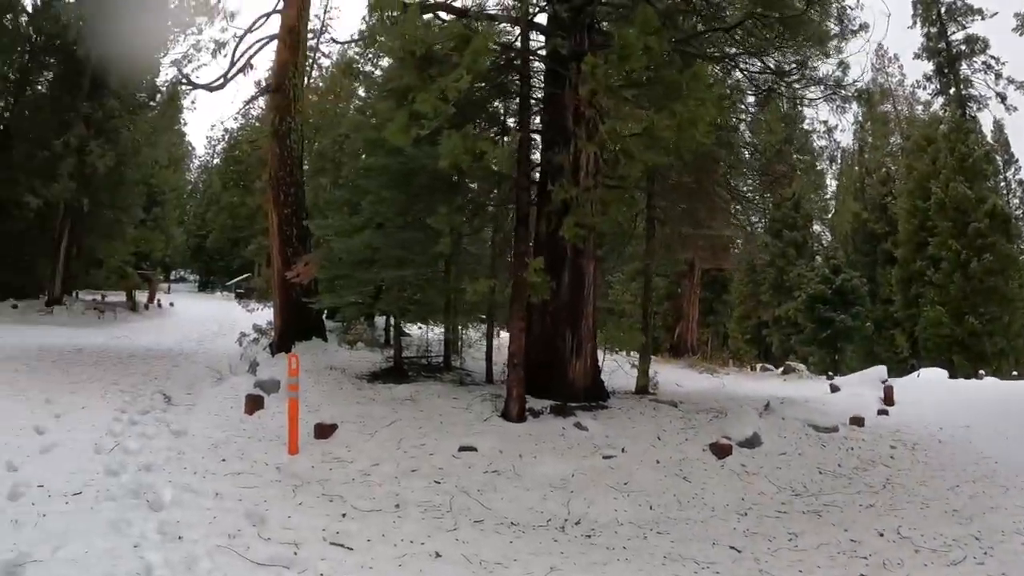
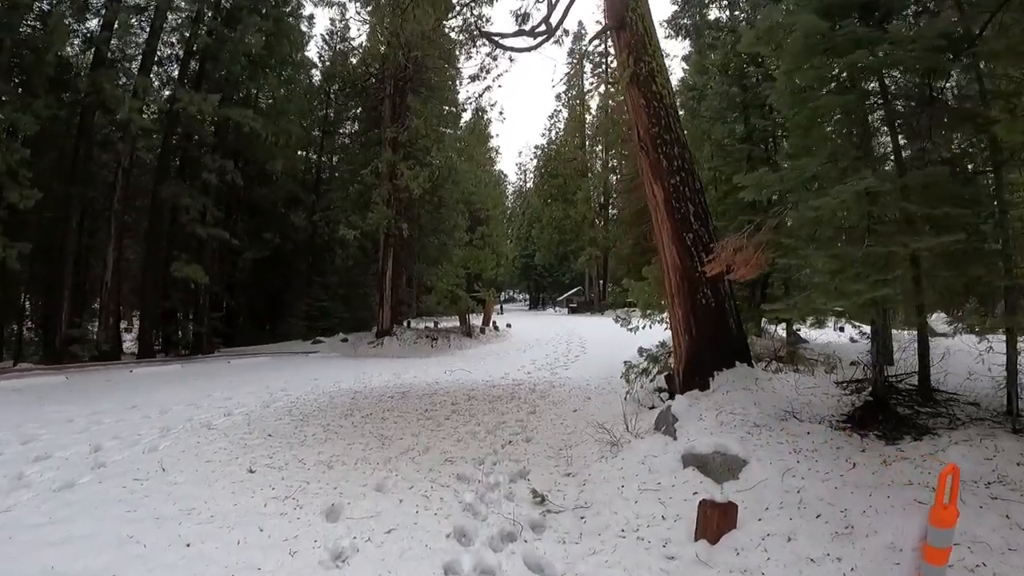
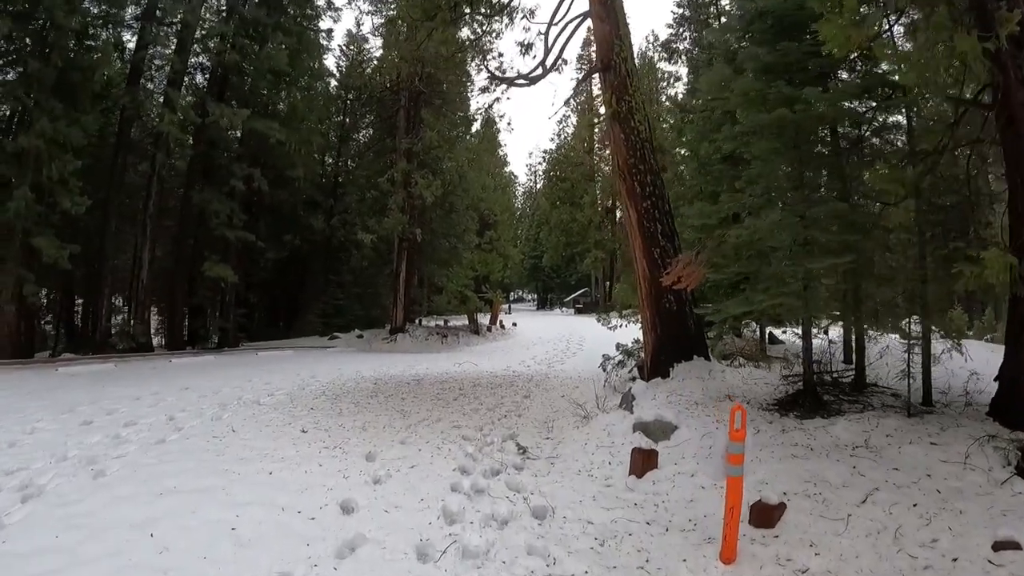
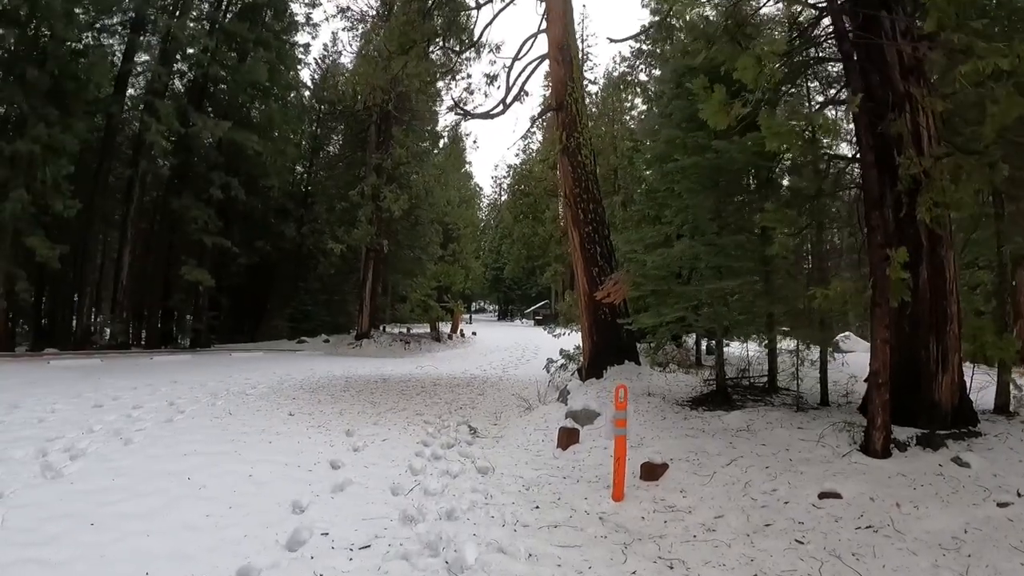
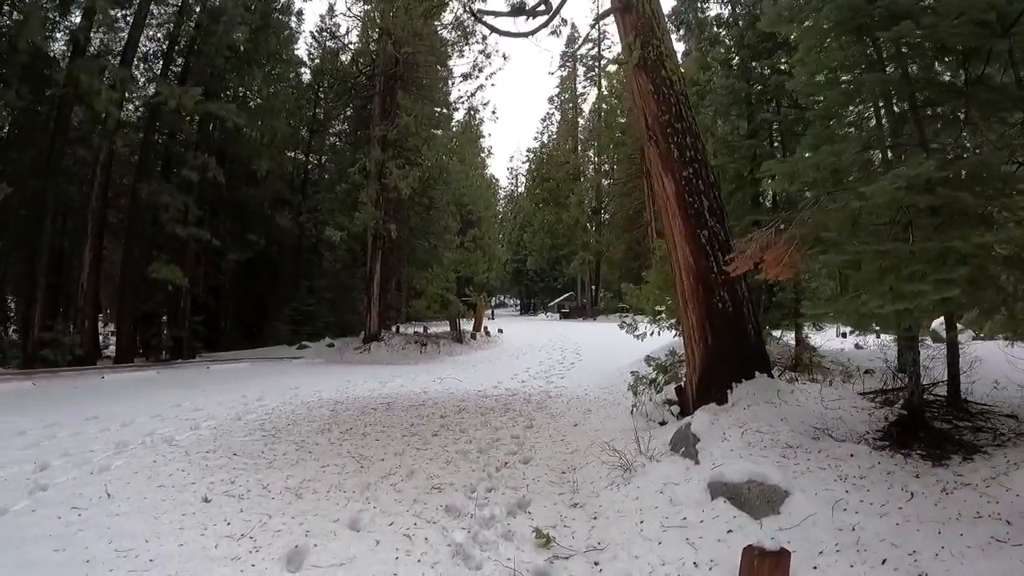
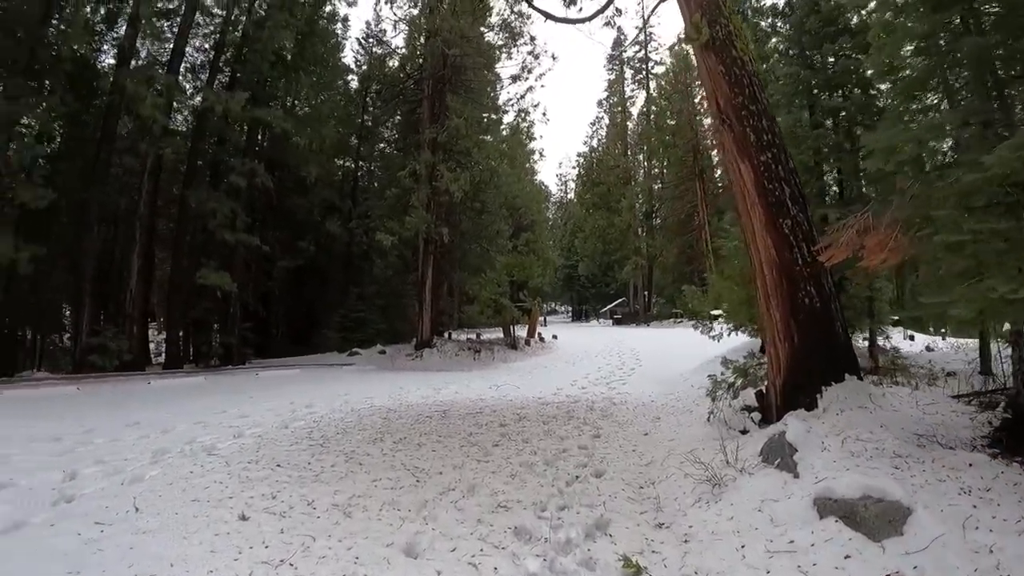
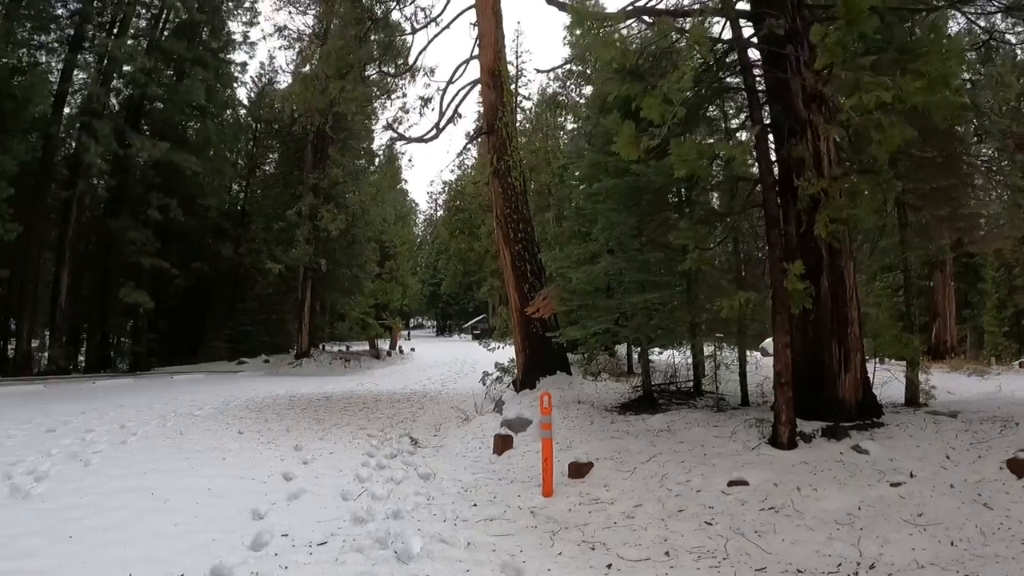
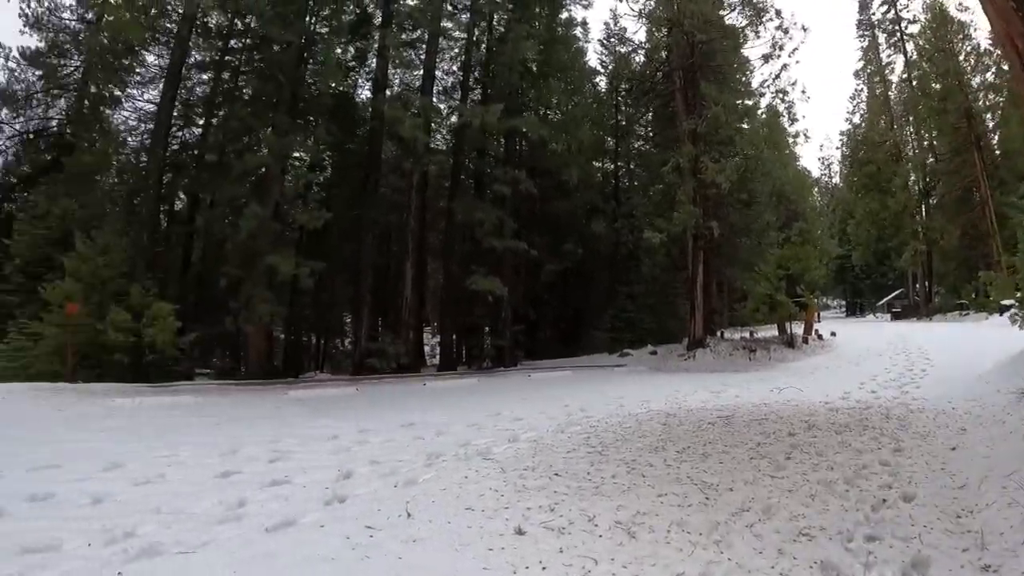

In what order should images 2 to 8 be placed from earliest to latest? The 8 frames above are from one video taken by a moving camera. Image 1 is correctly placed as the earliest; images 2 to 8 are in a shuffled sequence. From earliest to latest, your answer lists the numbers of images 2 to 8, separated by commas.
7, 4, 3, 2, 5, 6, 8
